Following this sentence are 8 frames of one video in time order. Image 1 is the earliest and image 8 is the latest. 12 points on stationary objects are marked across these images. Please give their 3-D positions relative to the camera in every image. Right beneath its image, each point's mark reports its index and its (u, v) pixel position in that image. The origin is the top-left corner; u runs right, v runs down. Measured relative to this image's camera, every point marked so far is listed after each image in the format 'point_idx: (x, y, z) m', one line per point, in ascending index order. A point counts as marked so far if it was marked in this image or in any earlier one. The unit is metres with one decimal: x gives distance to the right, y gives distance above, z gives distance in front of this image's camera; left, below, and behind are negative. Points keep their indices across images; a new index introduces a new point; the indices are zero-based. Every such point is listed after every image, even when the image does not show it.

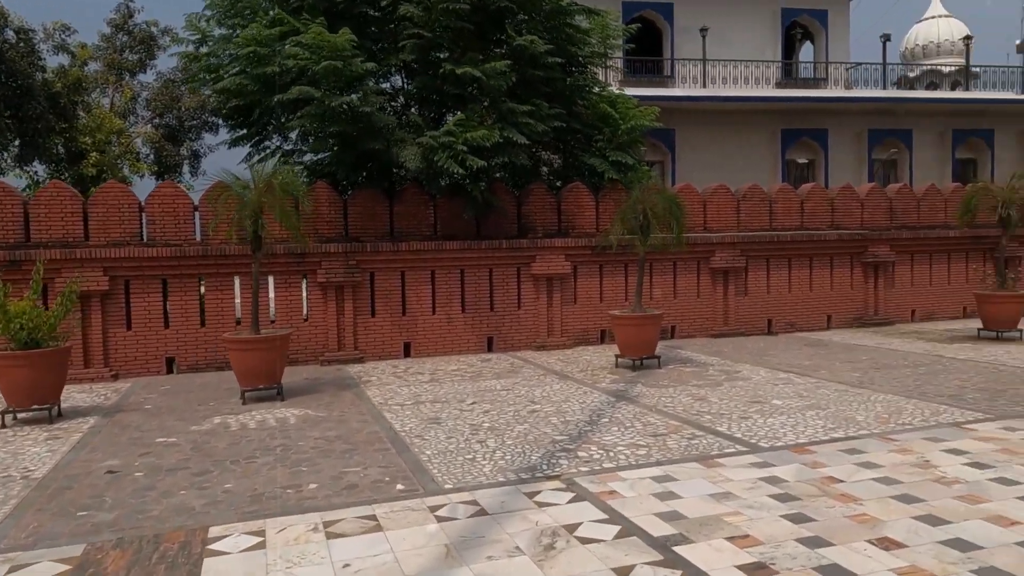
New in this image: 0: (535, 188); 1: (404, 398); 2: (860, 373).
0: (+0.4, +1.7, +12.5) m
1: (-1.2, -1.3, +8.6) m
2: (+4.3, -1.1, +9.3) m
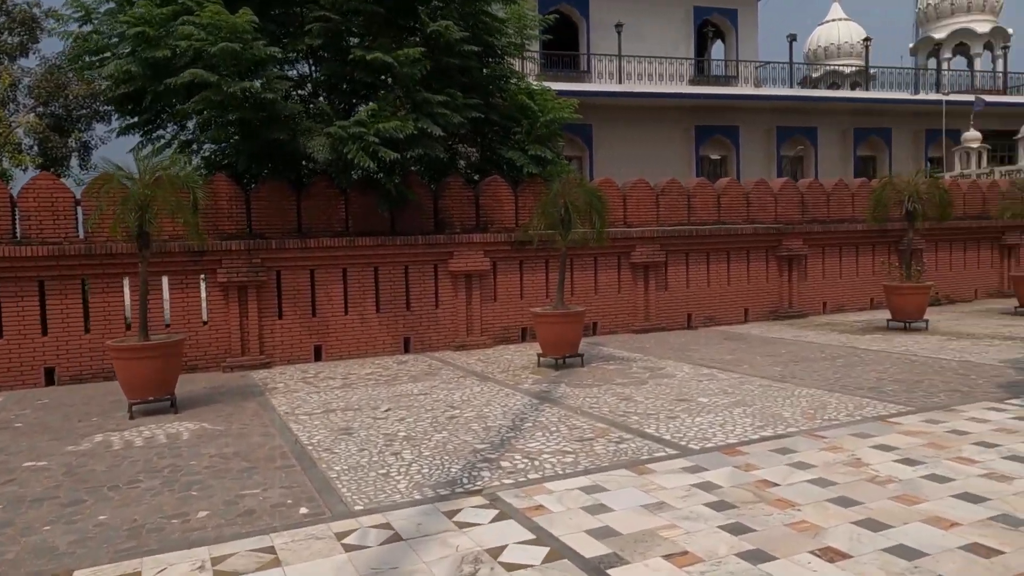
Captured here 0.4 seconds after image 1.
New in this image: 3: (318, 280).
0: (-1.0, +1.7, +12.1) m
1: (-2.1, -1.3, +8.0) m
2: (+3.3, -1.0, +9.3) m
3: (-2.9, +0.1, +11.1) m
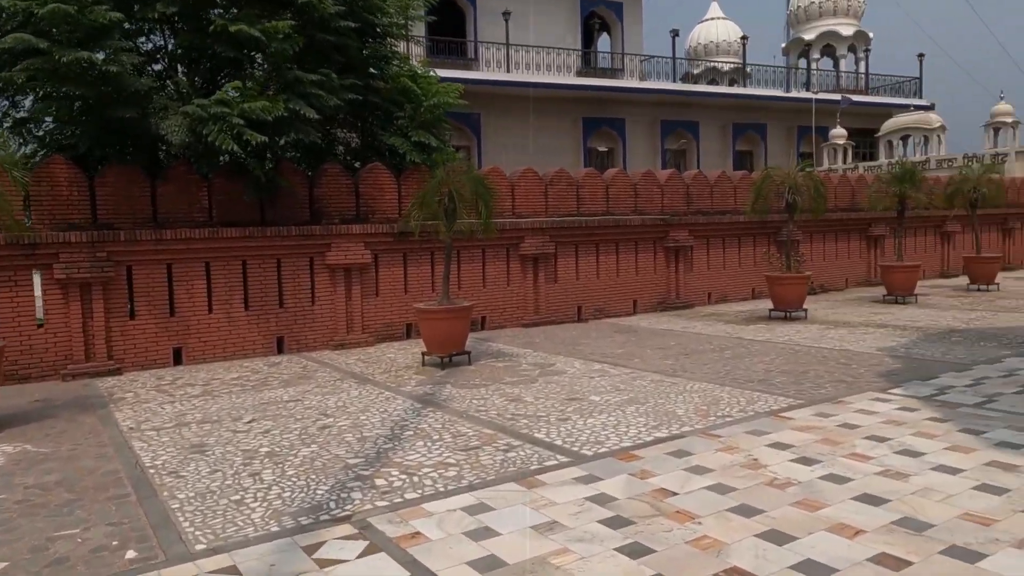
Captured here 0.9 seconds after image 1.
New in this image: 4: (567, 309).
0: (-2.7, +1.8, +11.2) m
1: (-3.3, -1.2, +7.0) m
2: (+1.9, -0.9, +9.1) m
3: (-4.5, +0.2, +10.0) m
4: (+1.0, -0.4, +13.5) m
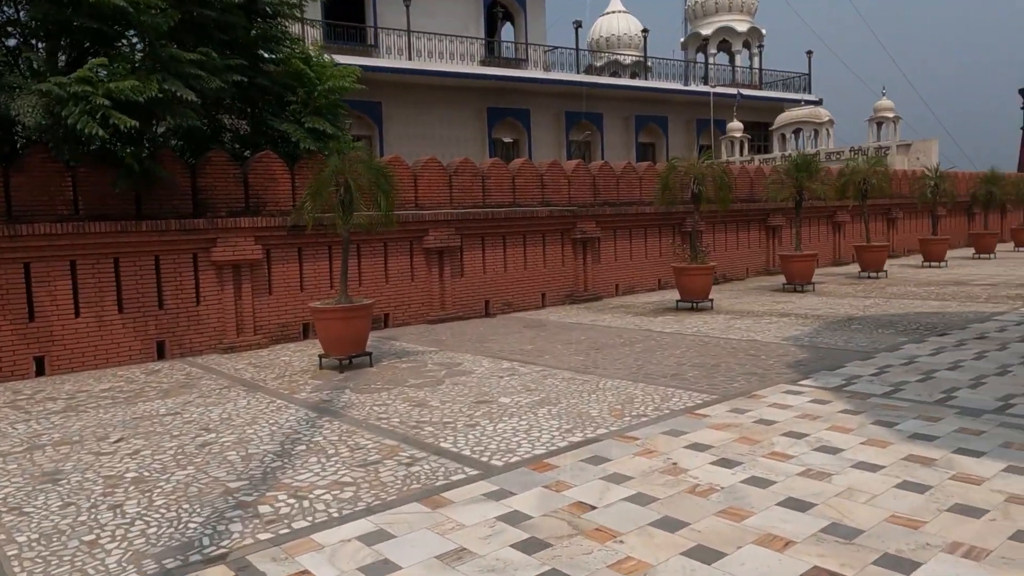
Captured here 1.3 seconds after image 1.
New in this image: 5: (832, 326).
0: (-4.1, +1.8, +10.3) m
1: (-4.1, -1.3, +6.1) m
2: (+0.8, -0.8, +8.9) m
3: (-5.7, +0.1, +8.9) m
4: (-0.7, -0.3, +13.0) m
5: (+4.4, -0.5, +10.3) m
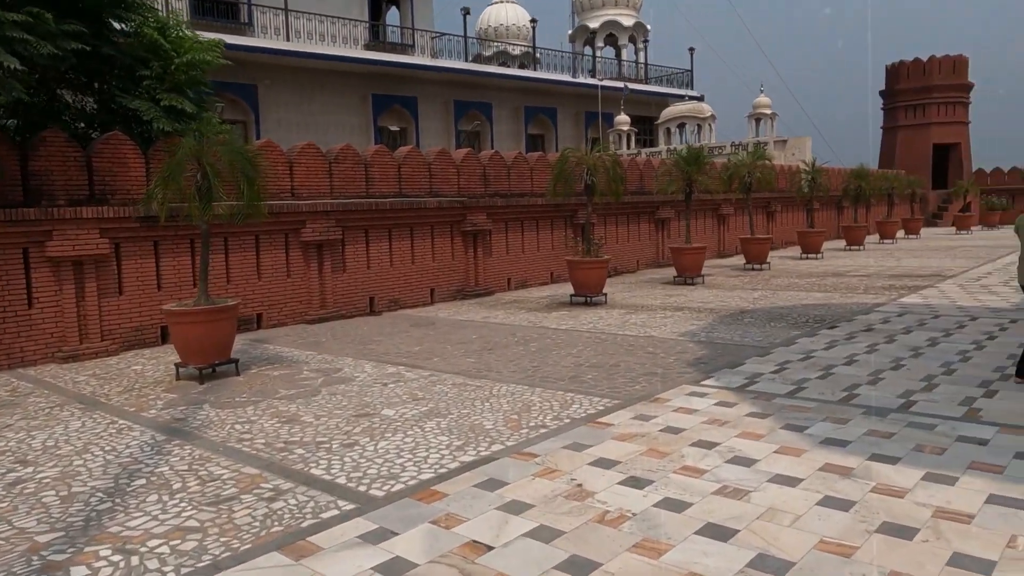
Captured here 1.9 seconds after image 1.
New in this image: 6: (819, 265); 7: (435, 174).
0: (-5.5, +1.8, +8.9) m
1: (-4.9, -1.3, +4.8) m
2: (-0.4, -0.8, +8.2) m
3: (-6.9, +0.1, +7.3) m
4: (-2.5, -0.2, +12.2) m
5: (+2.9, -0.4, +10.1) m
6: (+7.1, +0.5, +17.4) m
7: (-1.4, +2.1, +13.5) m
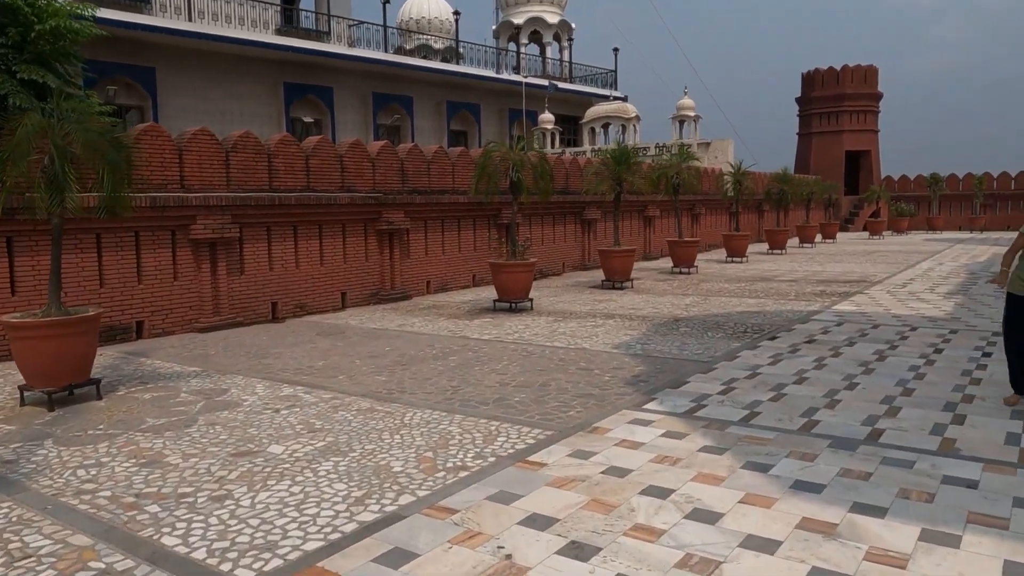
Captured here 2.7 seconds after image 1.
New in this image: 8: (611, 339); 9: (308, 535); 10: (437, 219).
0: (-6.4, +1.8, +7.4) m
1: (-5.3, -1.3, +3.4) m
2: (-1.2, -0.8, +7.2) m
3: (-7.5, +0.1, +5.7) m
4: (-3.7, -0.3, +10.9) m
5: (+1.9, -0.5, +9.4) m
6: (+5.3, +0.4, +17.2) m
7: (-2.7, +2.0, +12.4) m
8: (+1.2, -0.6, +8.9) m
9: (-1.0, -1.2, +3.7) m
10: (-1.4, +1.3, +14.0) m
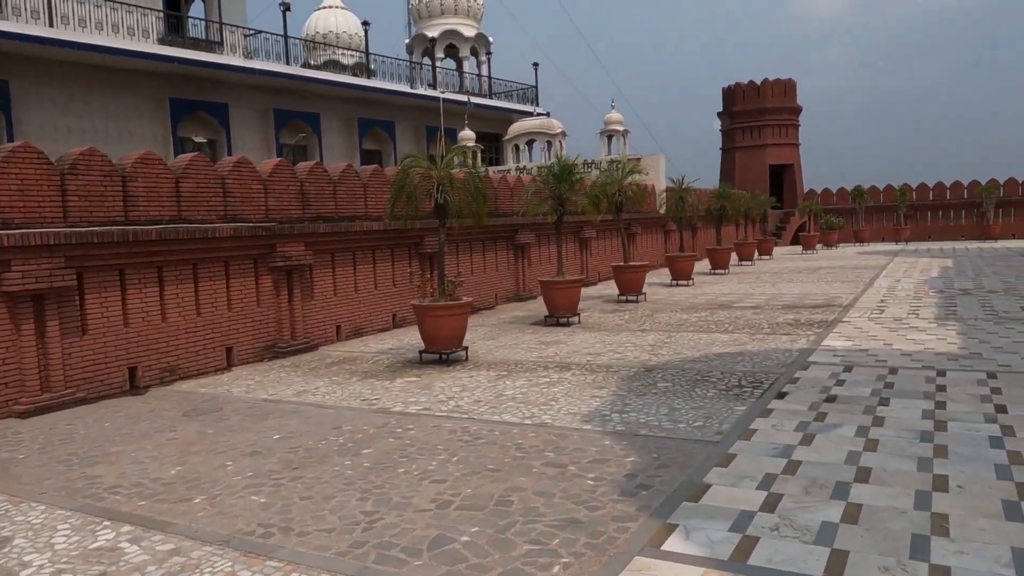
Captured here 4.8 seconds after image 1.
0: (-6.8, +1.1, +4.6) m
1: (-5.2, -1.9, +0.6) m
2: (-1.6, -1.3, +4.9) m
3: (-7.8, -0.6, +2.7) m
4: (-4.5, -1.0, +8.3) m
5: (+1.2, -1.0, +7.4) m
6: (+3.8, -0.1, +15.5) m
7: (-3.7, +1.3, +9.9) m
8: (+0.6, -1.1, +6.9) m
9: (-1.0, -1.6, +1.4) m
10: (-2.6, +0.6, +11.7) m
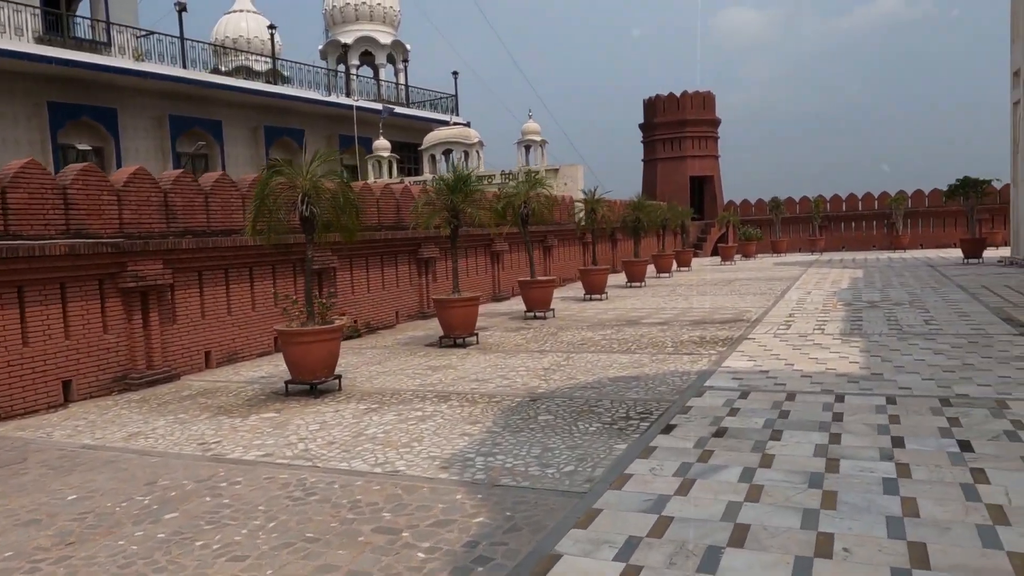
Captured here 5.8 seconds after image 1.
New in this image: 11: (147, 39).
0: (-7.8, +0.8, +3.2) m
1: (-5.8, -2.0, -0.7) m
2: (-2.6, -1.5, +3.9) m
3: (-8.5, -0.8, +1.2) m
4: (-5.8, -1.2, +7.1) m
5: (0.0, -1.2, +6.7) m
6: (+1.9, -0.4, +14.9) m
7: (-5.2, +1.0, +8.8) m
8: (-0.6, -1.3, +6.0) m
9: (-1.7, -1.7, +0.5) m
10: (-4.2, +0.3, +10.6) m
11: (-9.8, +6.7, +19.8) m
